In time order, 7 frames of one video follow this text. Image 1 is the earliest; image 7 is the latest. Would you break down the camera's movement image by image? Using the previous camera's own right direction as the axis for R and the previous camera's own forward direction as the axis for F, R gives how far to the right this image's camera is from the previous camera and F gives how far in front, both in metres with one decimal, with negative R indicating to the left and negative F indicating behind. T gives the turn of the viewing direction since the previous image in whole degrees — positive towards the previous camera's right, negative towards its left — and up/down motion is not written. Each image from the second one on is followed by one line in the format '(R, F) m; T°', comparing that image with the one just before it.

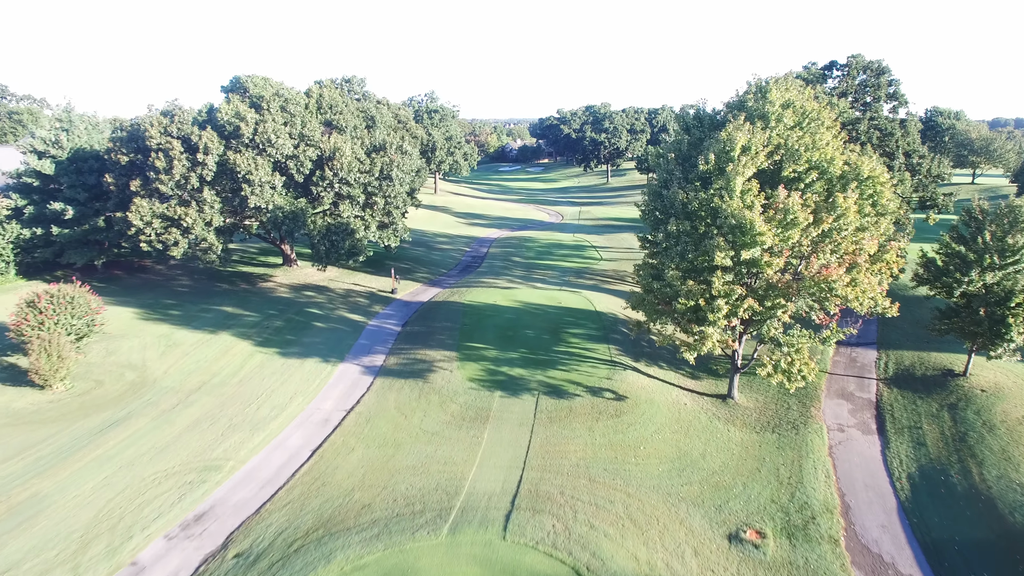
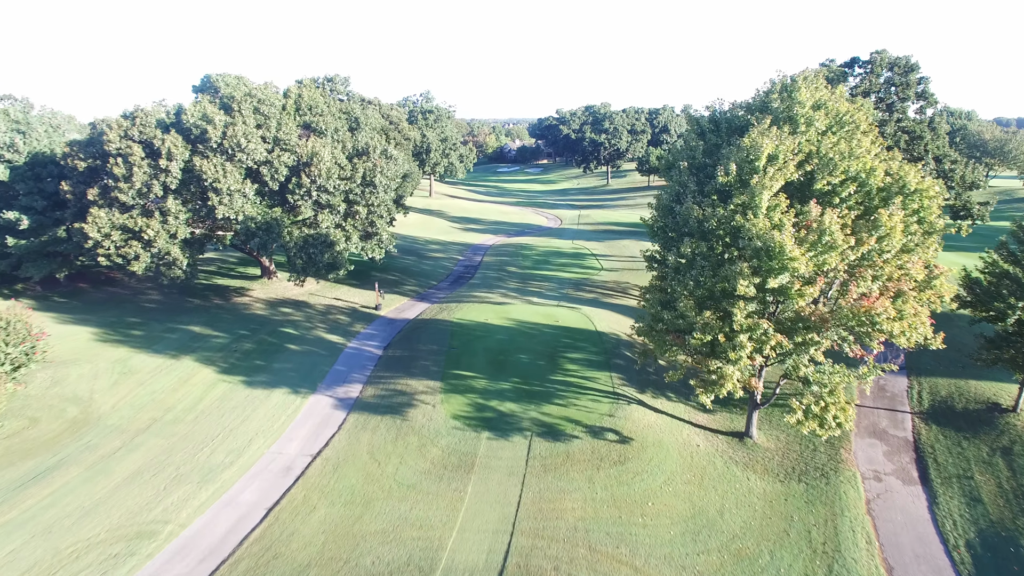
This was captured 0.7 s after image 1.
(+0.3, +2.2) m; 0°
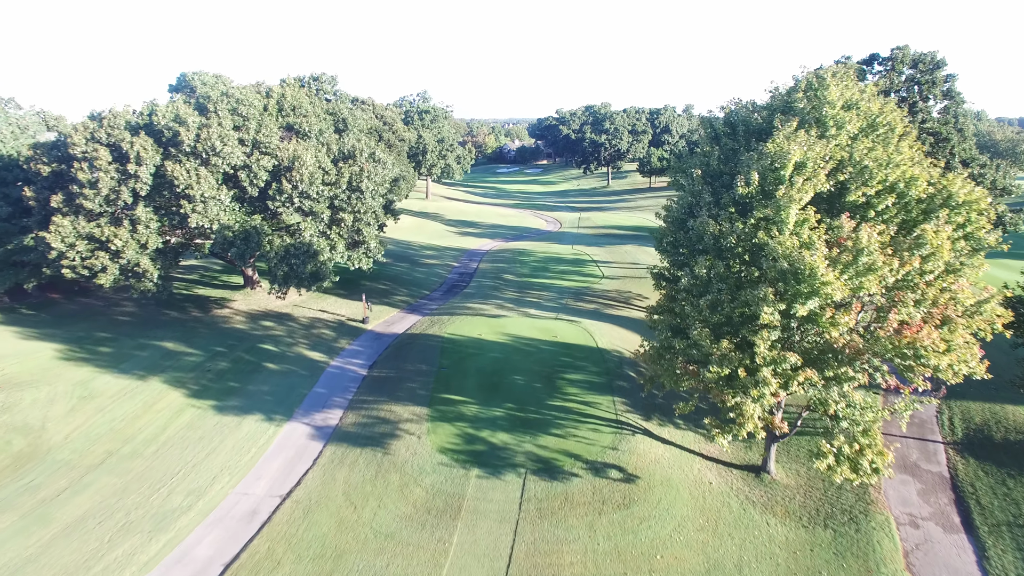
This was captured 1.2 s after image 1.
(+0.2, +1.6) m; 0°
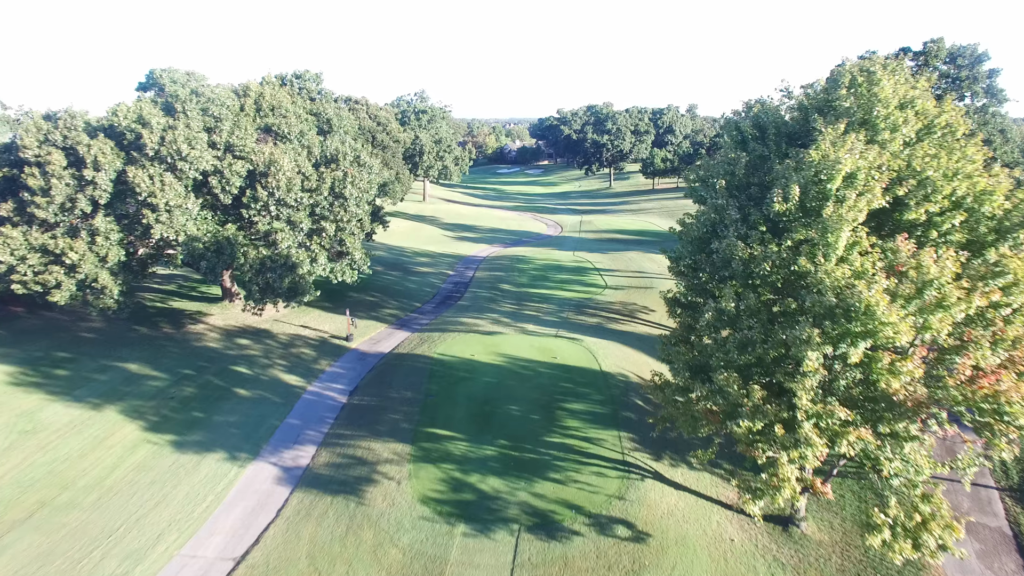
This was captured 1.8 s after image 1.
(+0.2, +2.0) m; 0°
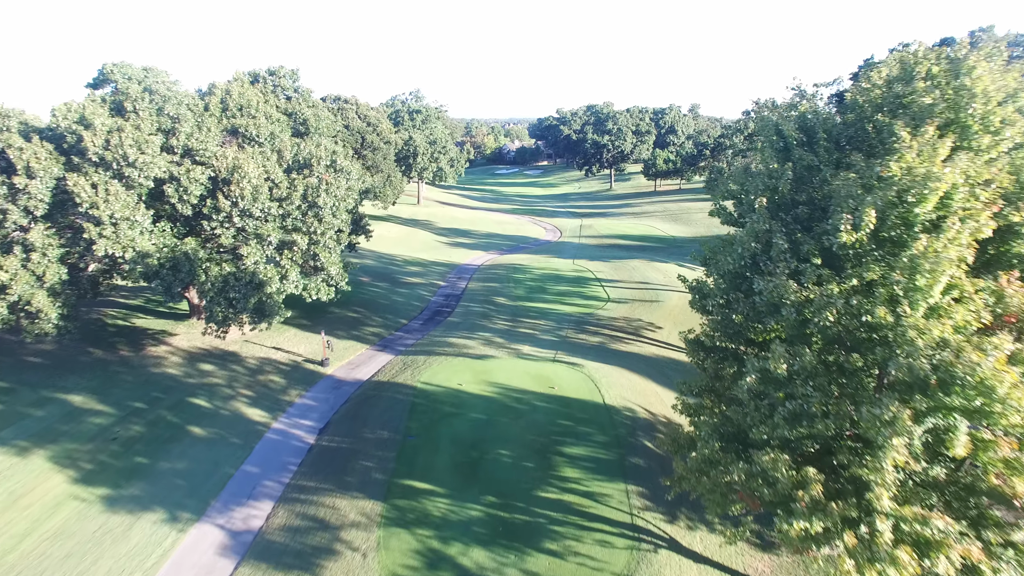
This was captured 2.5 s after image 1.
(+0.2, +2.4) m; 0°
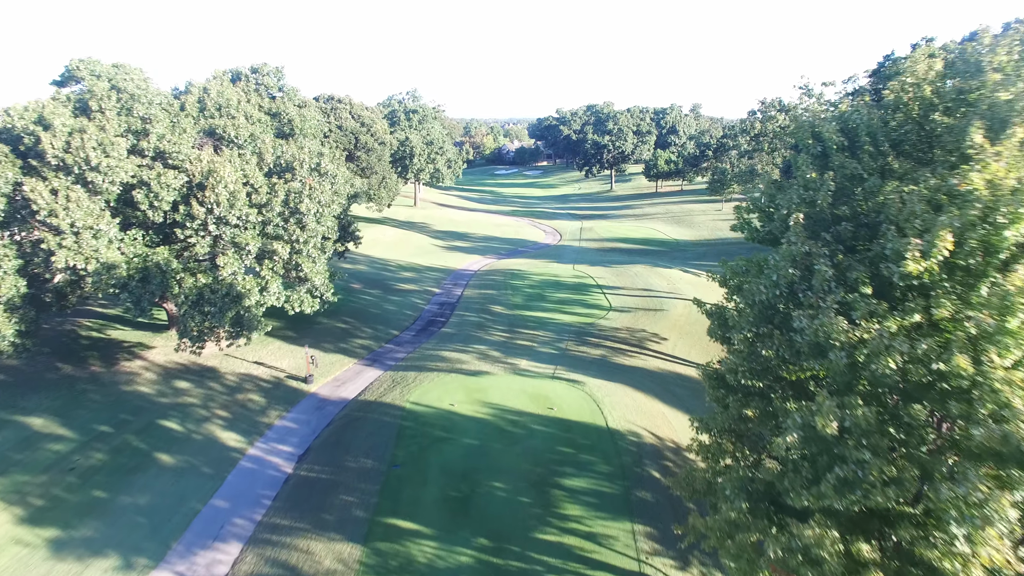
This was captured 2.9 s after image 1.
(+0.1, +1.4) m; 0°
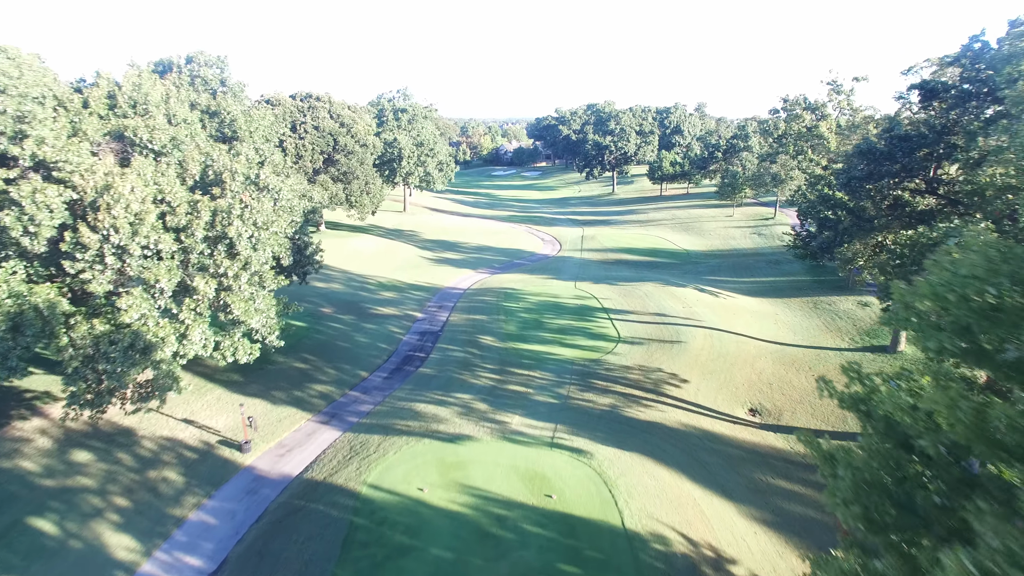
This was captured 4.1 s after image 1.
(+0.3, +4.2) m; 0°
